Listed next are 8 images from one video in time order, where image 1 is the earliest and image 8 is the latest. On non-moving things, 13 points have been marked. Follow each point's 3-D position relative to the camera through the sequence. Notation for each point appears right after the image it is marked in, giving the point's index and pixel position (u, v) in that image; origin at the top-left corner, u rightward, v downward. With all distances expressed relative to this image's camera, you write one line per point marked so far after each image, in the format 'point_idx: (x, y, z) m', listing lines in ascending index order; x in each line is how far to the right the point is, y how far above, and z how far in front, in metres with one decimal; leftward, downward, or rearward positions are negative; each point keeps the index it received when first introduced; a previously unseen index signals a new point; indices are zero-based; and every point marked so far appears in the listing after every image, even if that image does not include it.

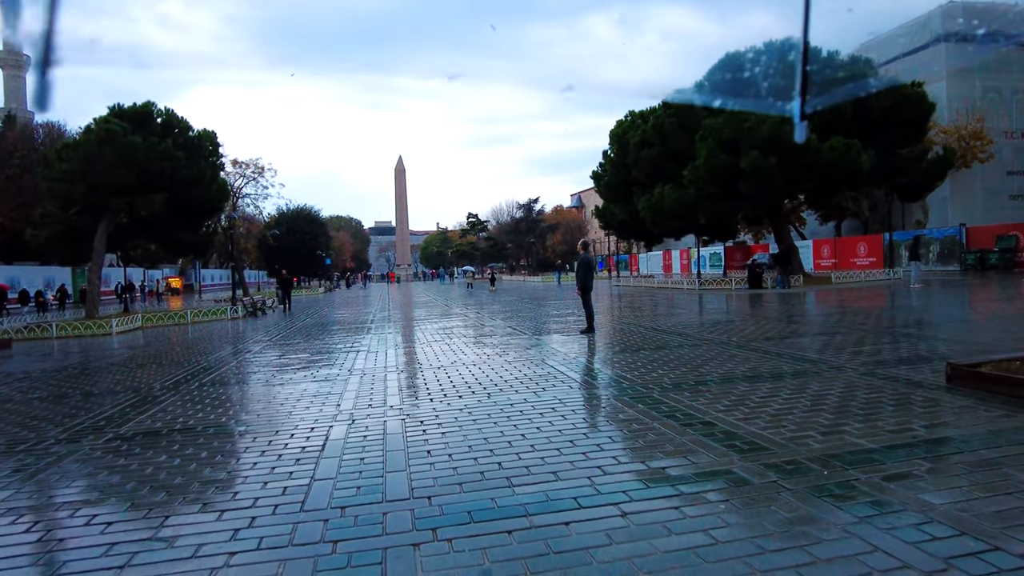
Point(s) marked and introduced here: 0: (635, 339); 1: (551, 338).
0: (+2.1, -0.8, +12.1) m
1: (+0.6, -0.9, +13.9) m
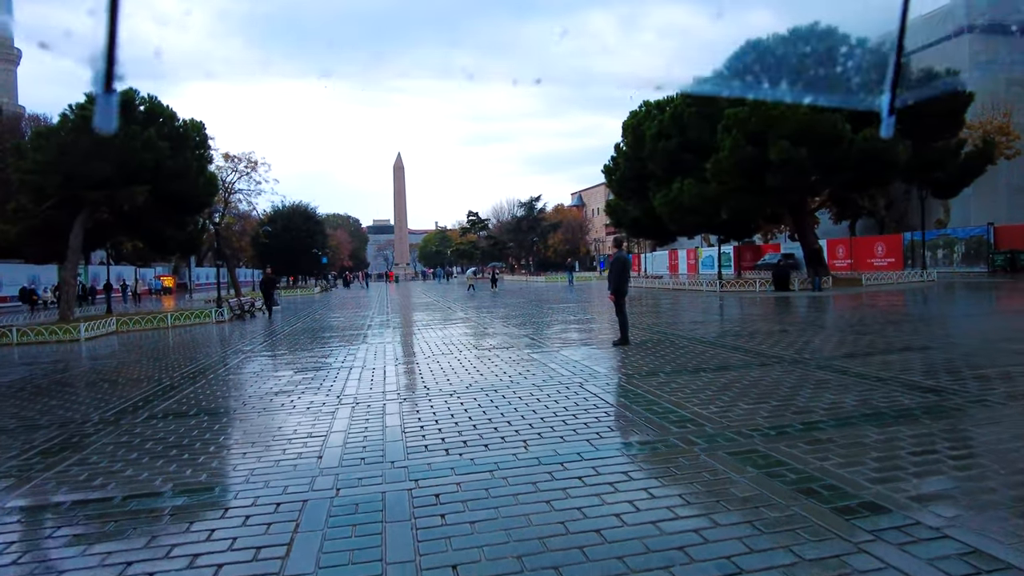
0: (+2.4, -0.8, +10.3) m
1: (+0.9, -0.9, +12.2) m
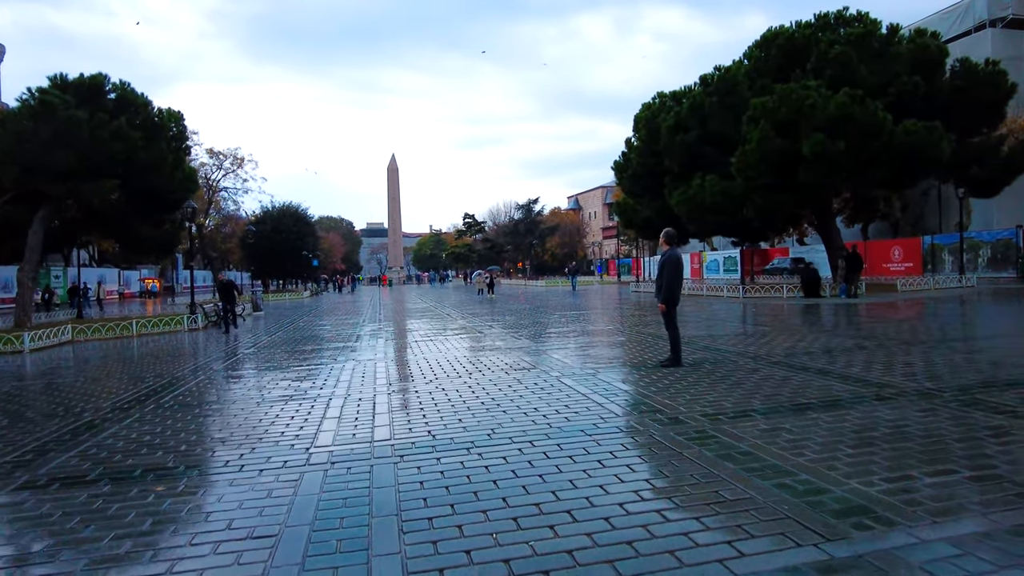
0: (+2.7, -0.9, +8.3) m
1: (+1.2, -1.0, +10.1) m
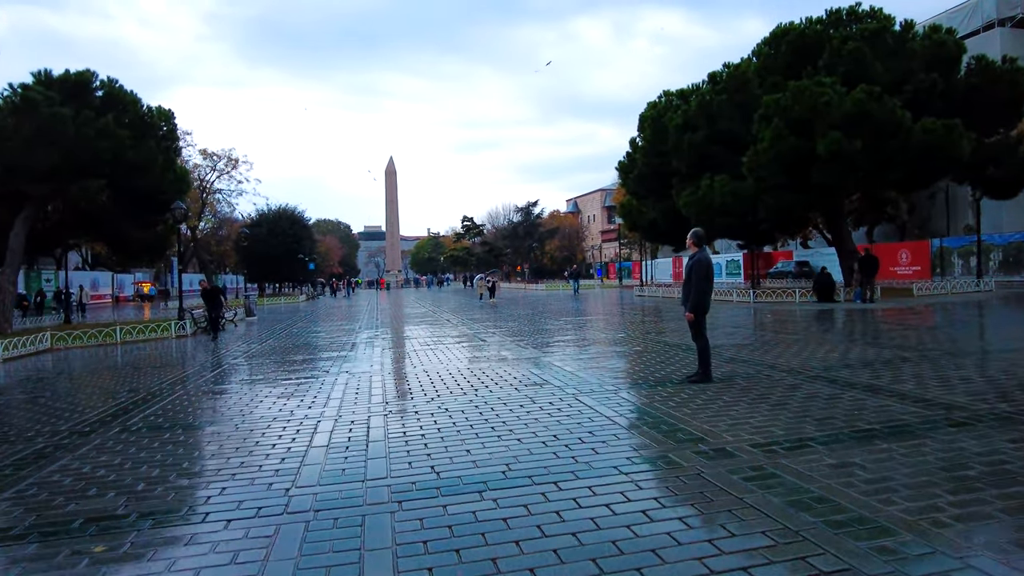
0: (+2.8, -1.0, +7.5) m
1: (+1.3, -1.1, +9.3) m
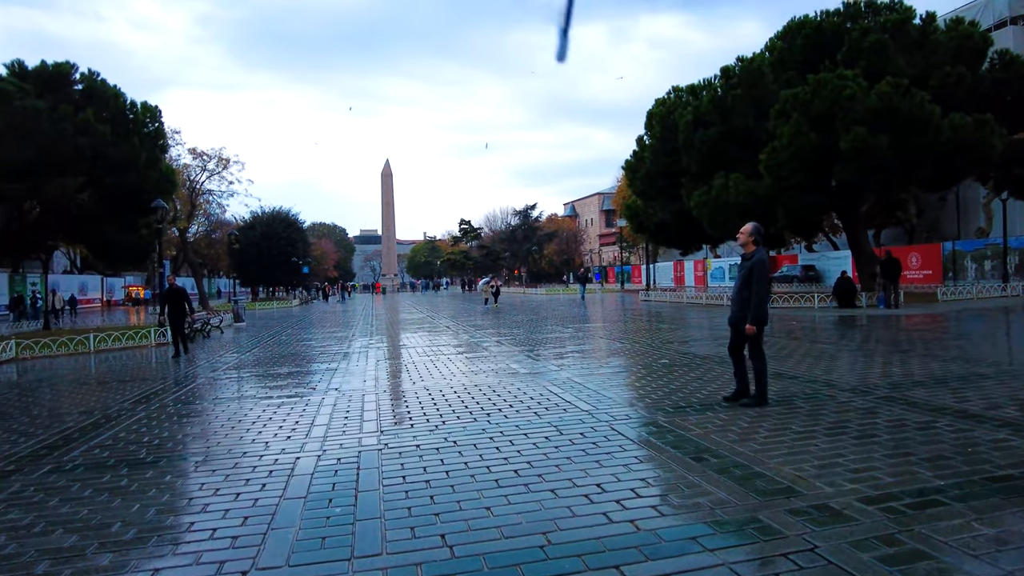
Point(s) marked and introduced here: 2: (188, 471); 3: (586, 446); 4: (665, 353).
0: (+3.0, -1.0, +6.3) m
1: (+1.4, -1.1, +8.2) m
2: (-2.2, -1.3, +4.9) m
3: (+0.5, -1.2, +5.1) m
4: (+2.6, -1.1, +11.9) m
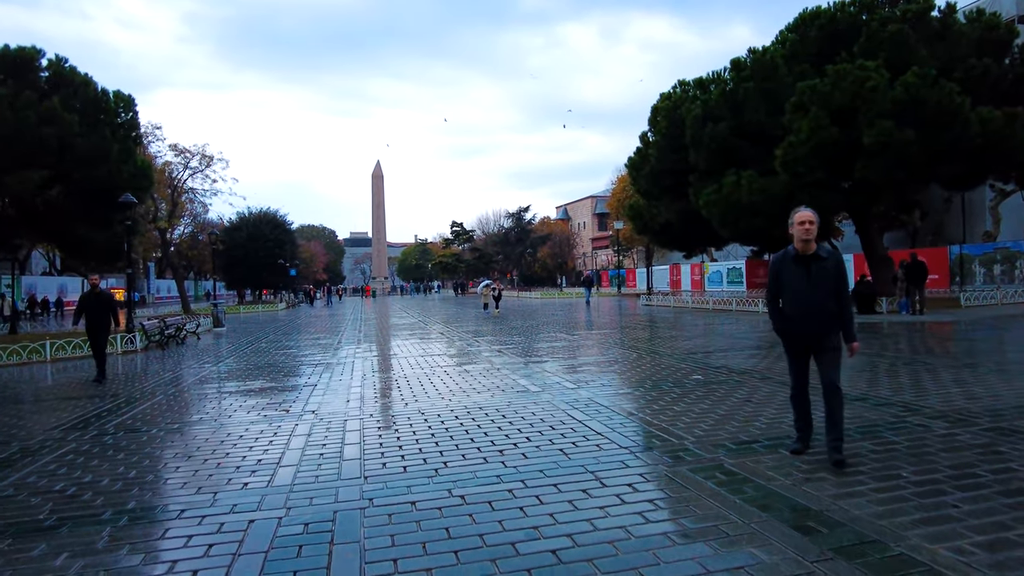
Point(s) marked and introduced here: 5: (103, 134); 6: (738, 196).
0: (+3.1, -1.1, +5.1) m
1: (+1.6, -1.2, +6.9) m
2: (-2.1, -1.3, +3.5) m
3: (+0.7, -1.2, +3.8) m
4: (+2.6, -1.1, +10.7) m
5: (-11.3, +4.2, +19.5) m
6: (+6.2, +2.5, +19.4) m
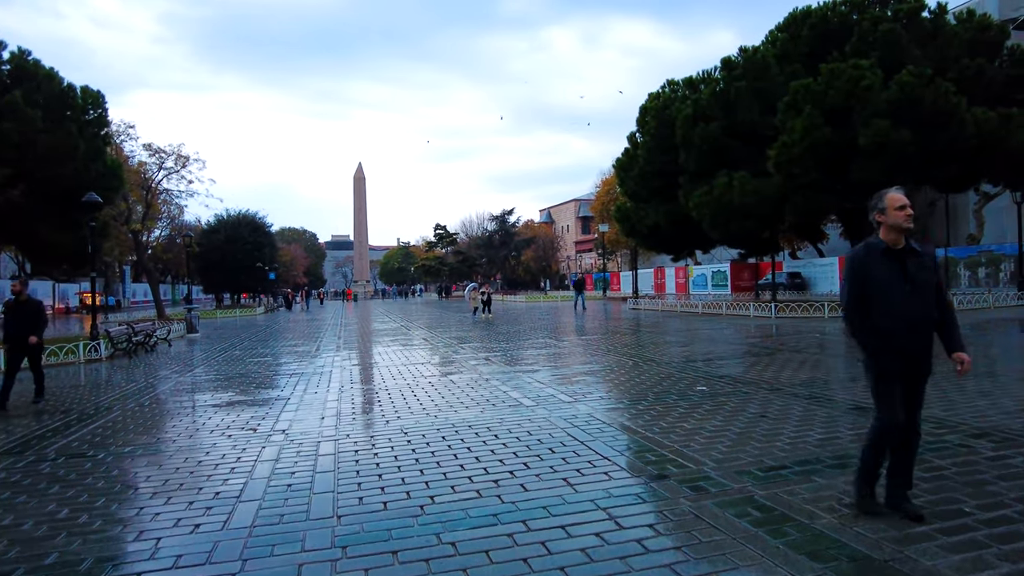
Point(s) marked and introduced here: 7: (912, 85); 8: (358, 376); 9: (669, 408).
0: (+3.1, -1.1, +4.5) m
1: (+1.5, -1.2, +6.3) m
2: (-2.0, -1.3, +2.9) m
3: (+0.7, -1.2, +3.2) m
4: (+2.5, -1.2, +10.1) m
5: (-11.6, +4.1, +18.6) m
6: (+5.8, +2.4, +18.9) m
7: (+9.0, +4.6, +16.0) m
8: (-2.3, -1.4, +10.6) m
9: (+1.5, -1.2, +6.7) m
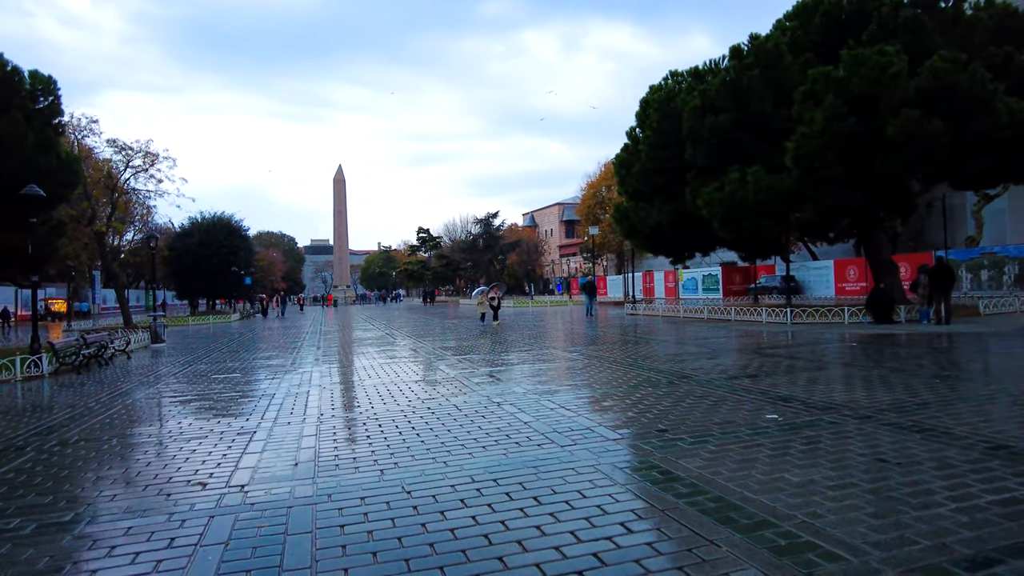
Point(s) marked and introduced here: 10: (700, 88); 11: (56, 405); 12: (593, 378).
0: (+3.4, -1.1, +3.1) m
1: (+1.7, -1.3, +4.8) m
2: (-1.7, -1.3, +1.2) m
3: (+1.0, -1.2, +1.7) m
4: (+2.6, -1.2, +8.6) m
5: (-11.7, +4.0, +16.7) m
6: (+5.7, +2.3, +17.5) m
7: (+9.0, +4.5, +14.7) m
8: (-2.2, -1.5, +9.0) m
9: (+1.7, -1.2, +5.2) m
10: (+5.2, +5.5, +19.5) m
11: (-6.3, -1.7, +9.7) m
12: (+1.3, -1.5, +10.8) m
